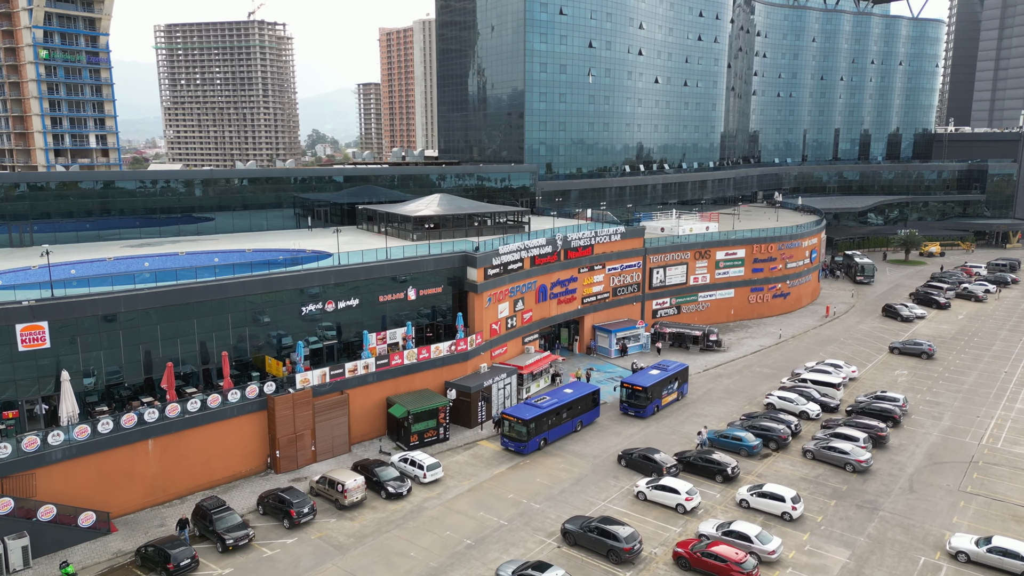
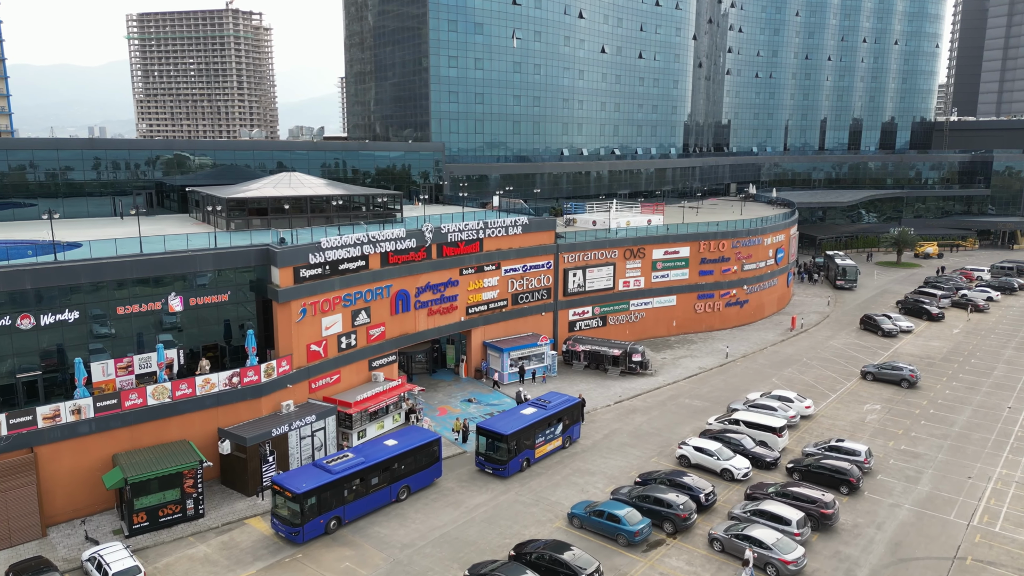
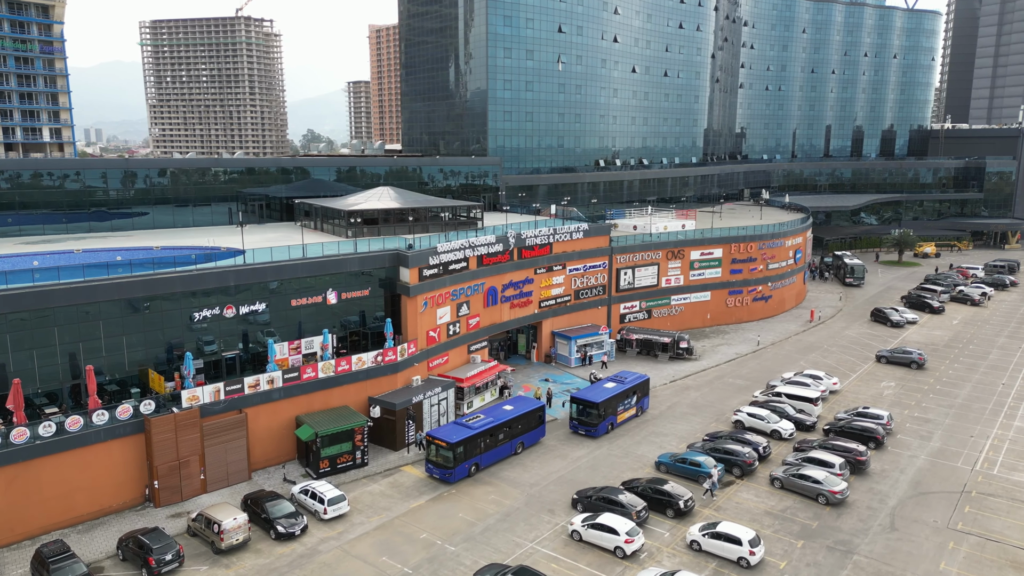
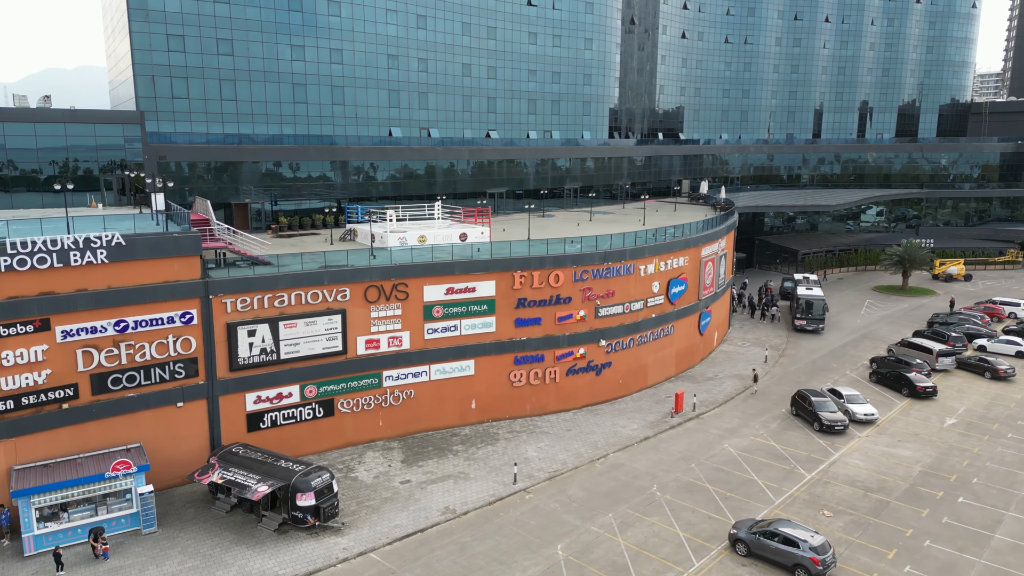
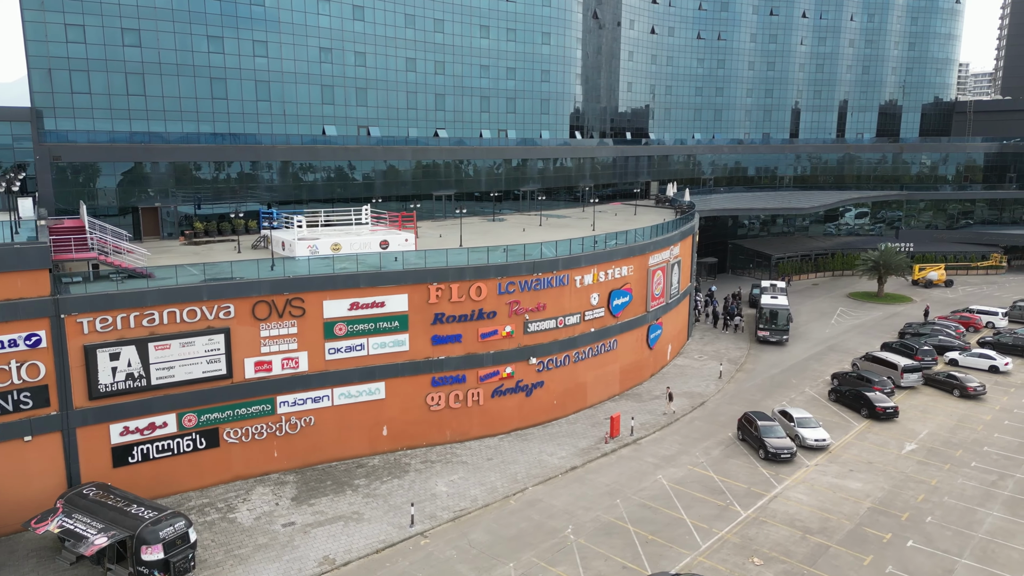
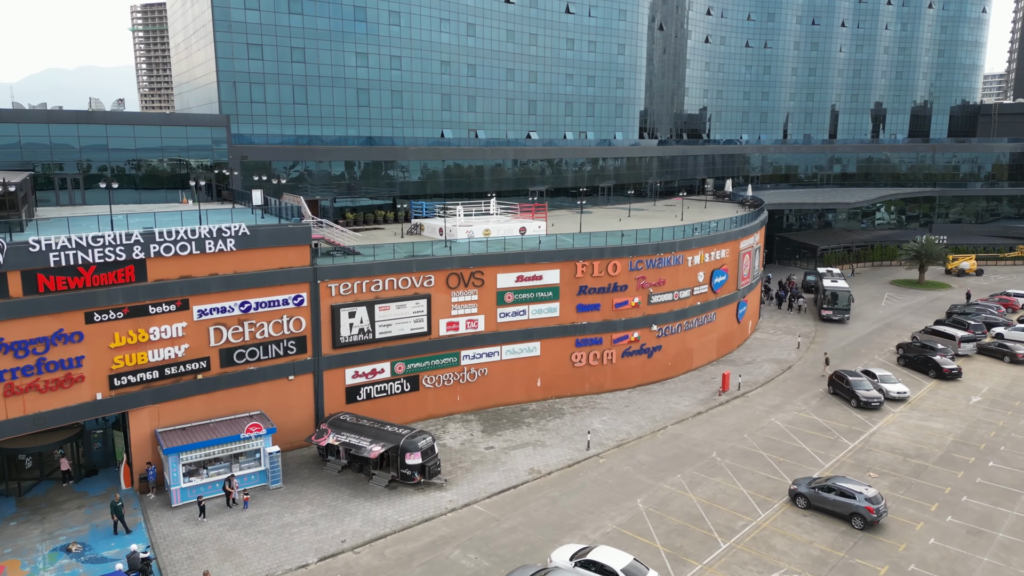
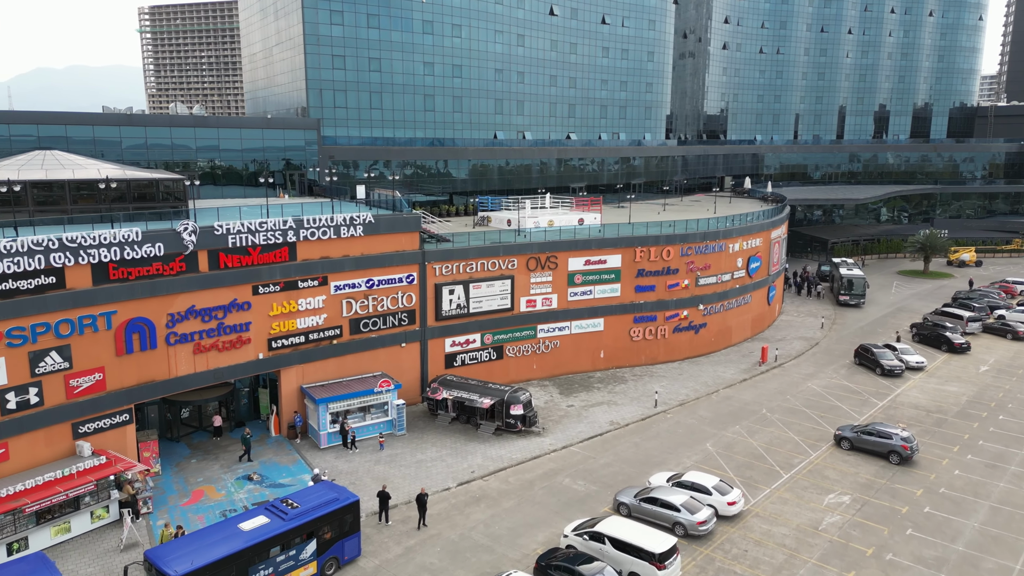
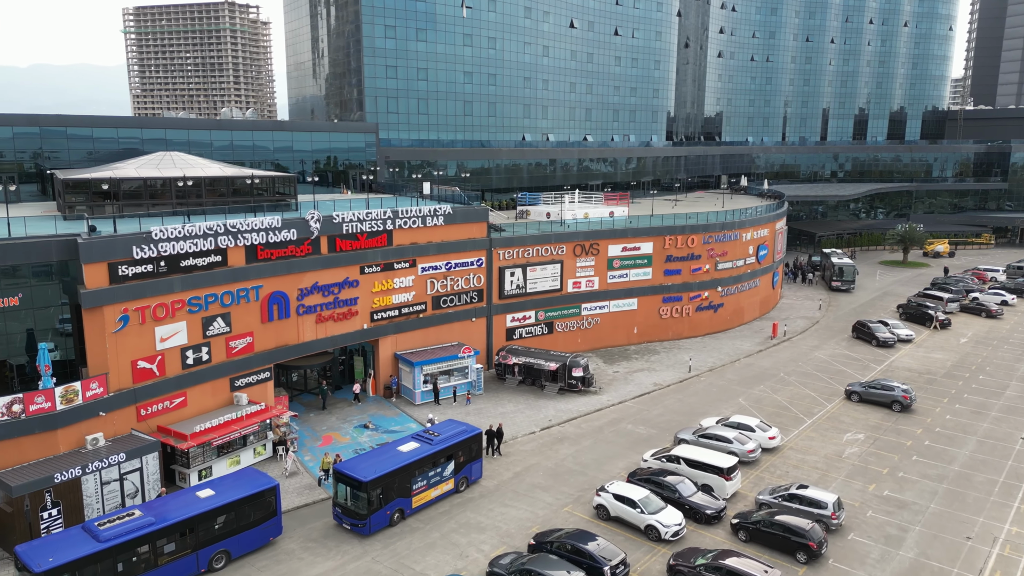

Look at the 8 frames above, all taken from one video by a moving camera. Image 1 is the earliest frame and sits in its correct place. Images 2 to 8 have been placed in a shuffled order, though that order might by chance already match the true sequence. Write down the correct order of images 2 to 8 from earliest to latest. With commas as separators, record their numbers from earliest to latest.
3, 2, 8, 7, 6, 4, 5
